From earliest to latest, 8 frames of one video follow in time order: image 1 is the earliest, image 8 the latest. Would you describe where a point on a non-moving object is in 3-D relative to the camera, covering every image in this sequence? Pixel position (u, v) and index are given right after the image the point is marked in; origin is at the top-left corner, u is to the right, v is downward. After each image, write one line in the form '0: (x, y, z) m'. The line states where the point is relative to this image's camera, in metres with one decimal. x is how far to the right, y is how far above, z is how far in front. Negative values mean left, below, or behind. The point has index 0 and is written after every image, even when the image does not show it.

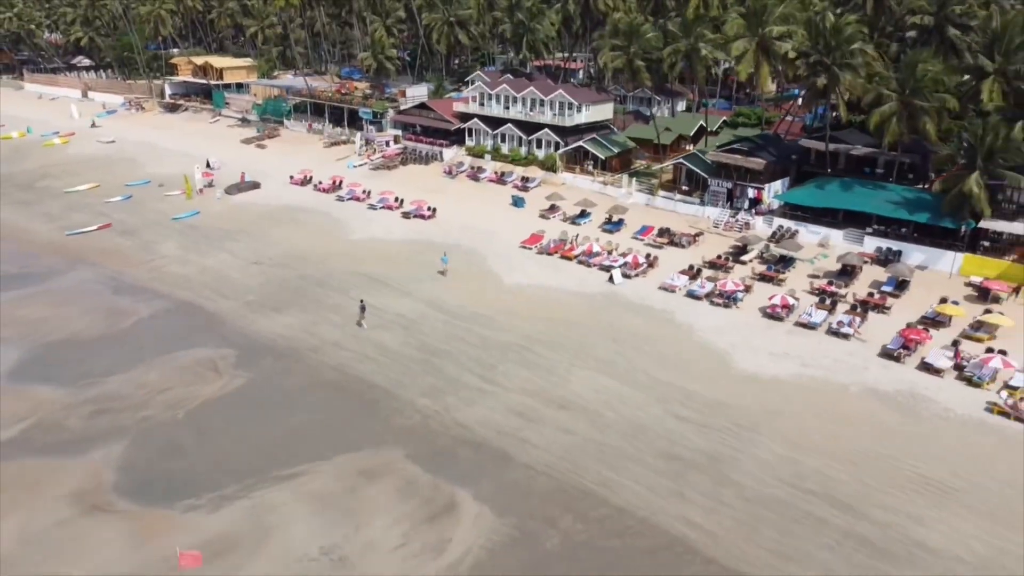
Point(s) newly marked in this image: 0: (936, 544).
0: (+10.0, -6.1, +19.3) m
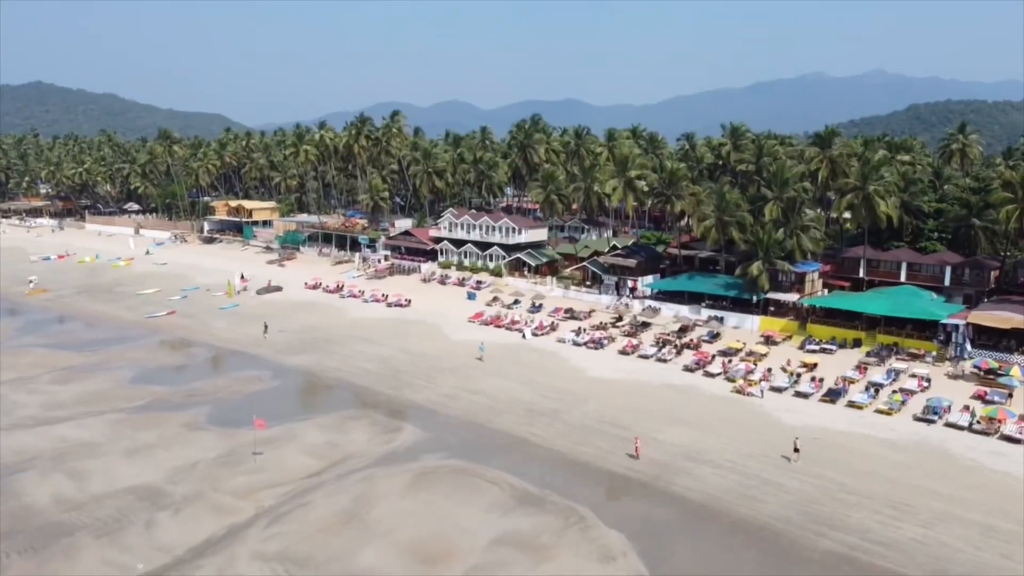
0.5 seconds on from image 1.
0: (+6.5, -6.5, +35.1) m
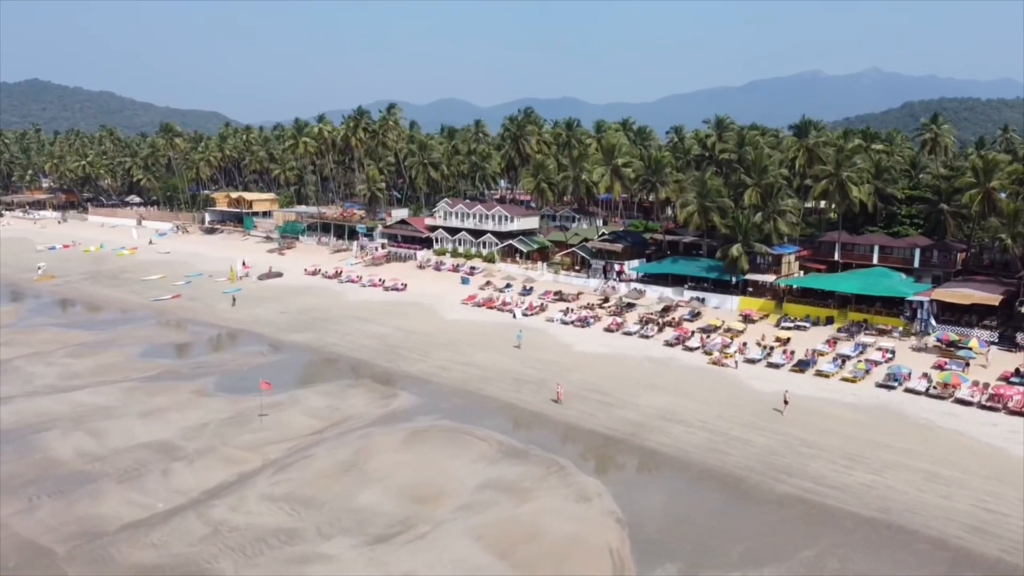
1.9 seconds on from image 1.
0: (+5.9, -5.3, +37.7) m
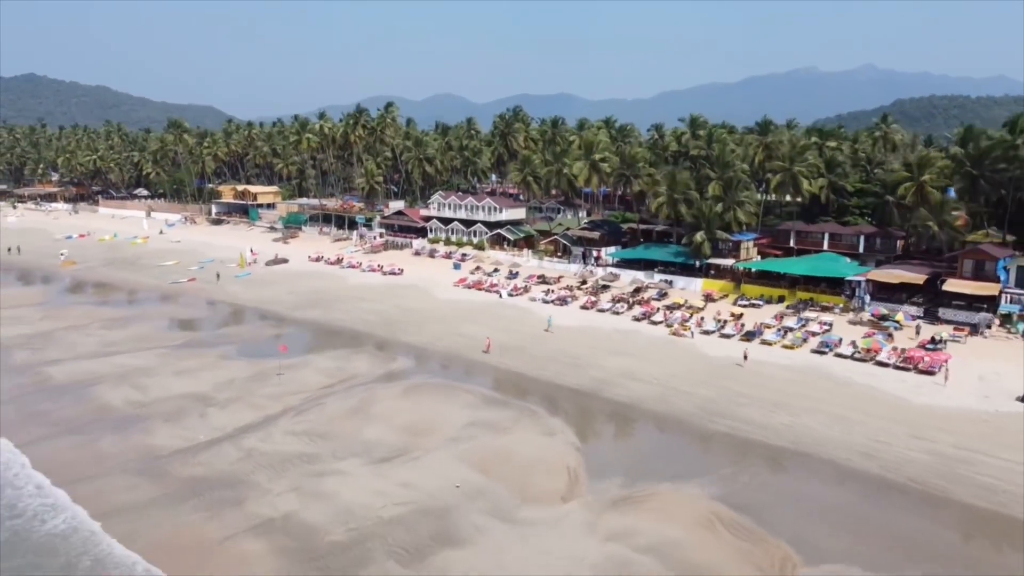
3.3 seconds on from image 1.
0: (+5.0, -4.1, +43.6) m
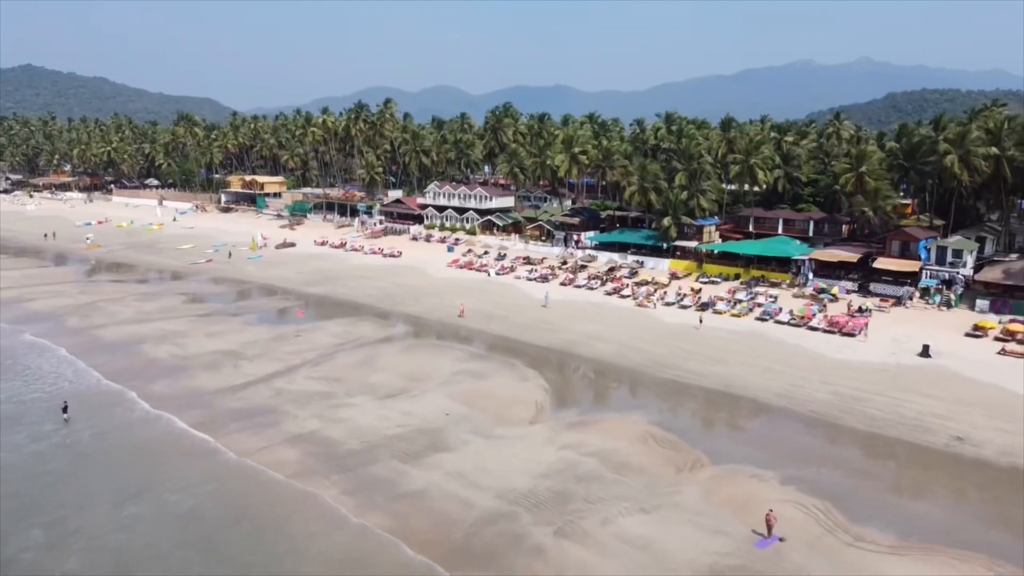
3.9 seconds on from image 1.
0: (+4.1, -2.6, +50.7) m
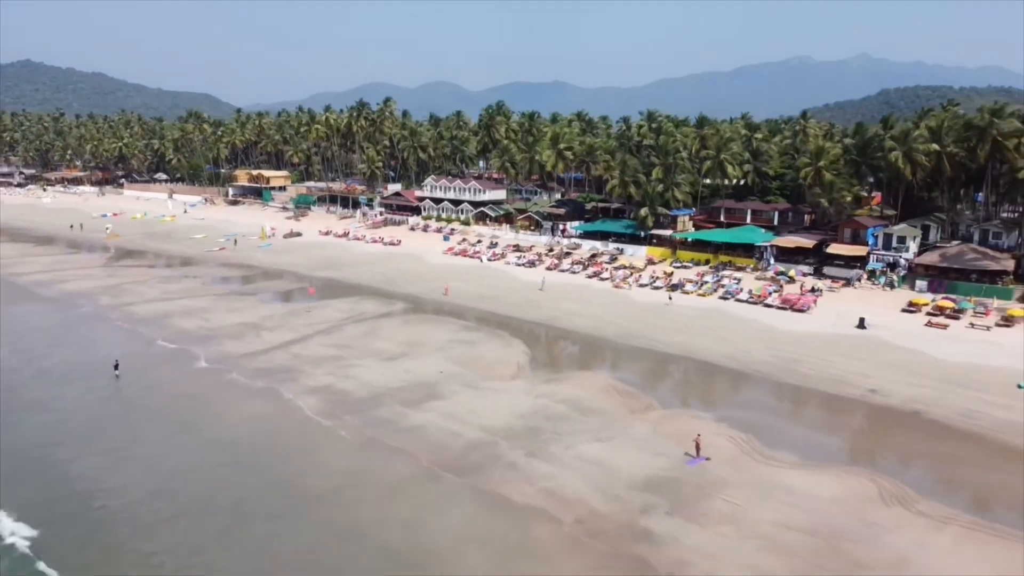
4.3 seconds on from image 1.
0: (+3.2, -1.4, +56.7) m
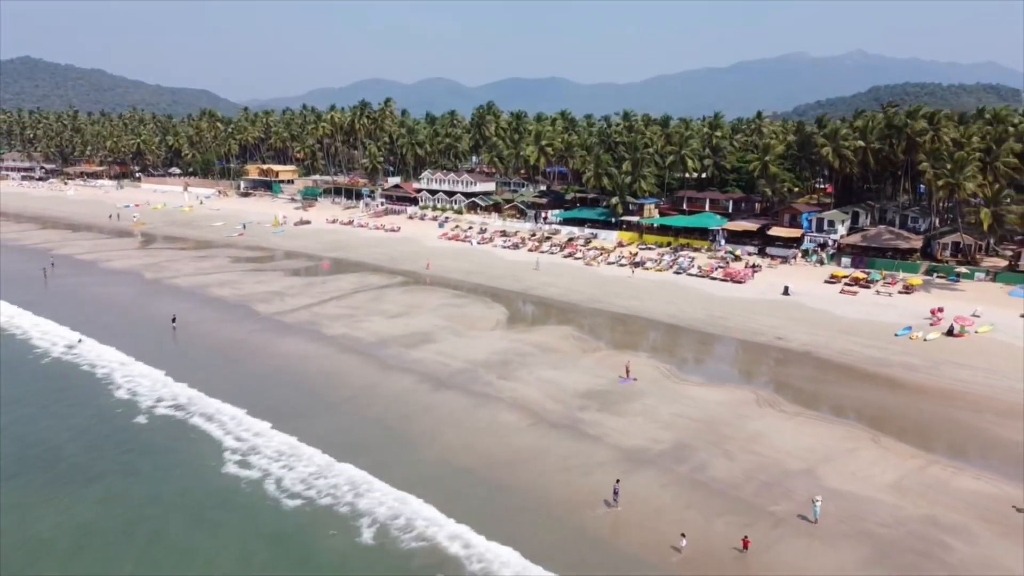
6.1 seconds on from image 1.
0: (+1.9, +0.6, +66.6) m
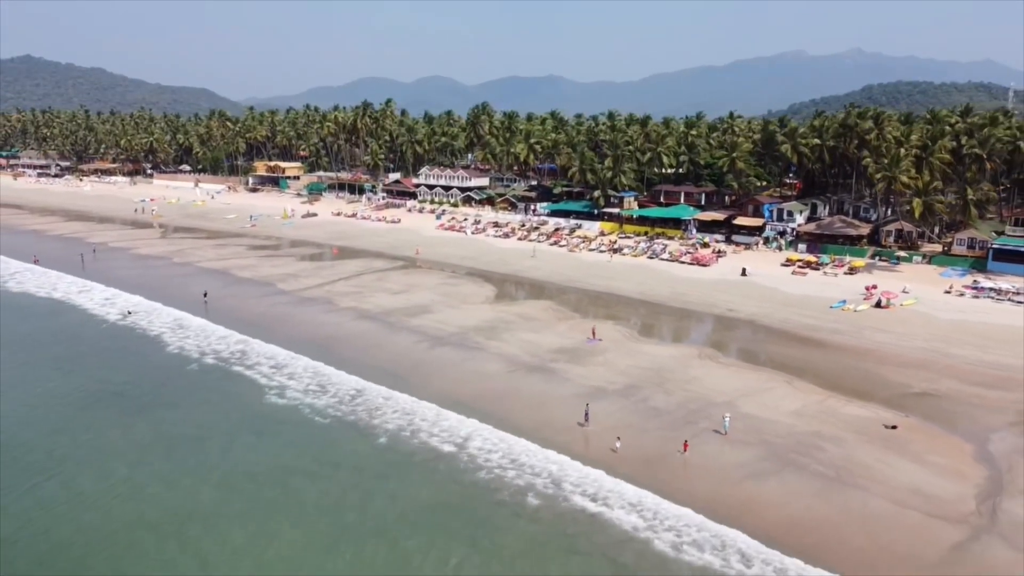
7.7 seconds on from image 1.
0: (+1.0, +2.1, +74.1) m
